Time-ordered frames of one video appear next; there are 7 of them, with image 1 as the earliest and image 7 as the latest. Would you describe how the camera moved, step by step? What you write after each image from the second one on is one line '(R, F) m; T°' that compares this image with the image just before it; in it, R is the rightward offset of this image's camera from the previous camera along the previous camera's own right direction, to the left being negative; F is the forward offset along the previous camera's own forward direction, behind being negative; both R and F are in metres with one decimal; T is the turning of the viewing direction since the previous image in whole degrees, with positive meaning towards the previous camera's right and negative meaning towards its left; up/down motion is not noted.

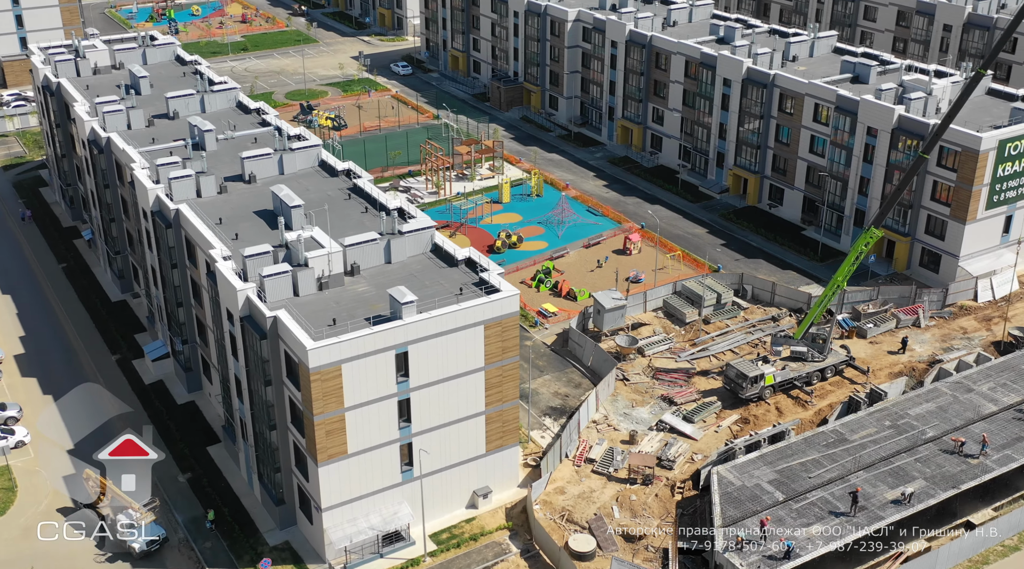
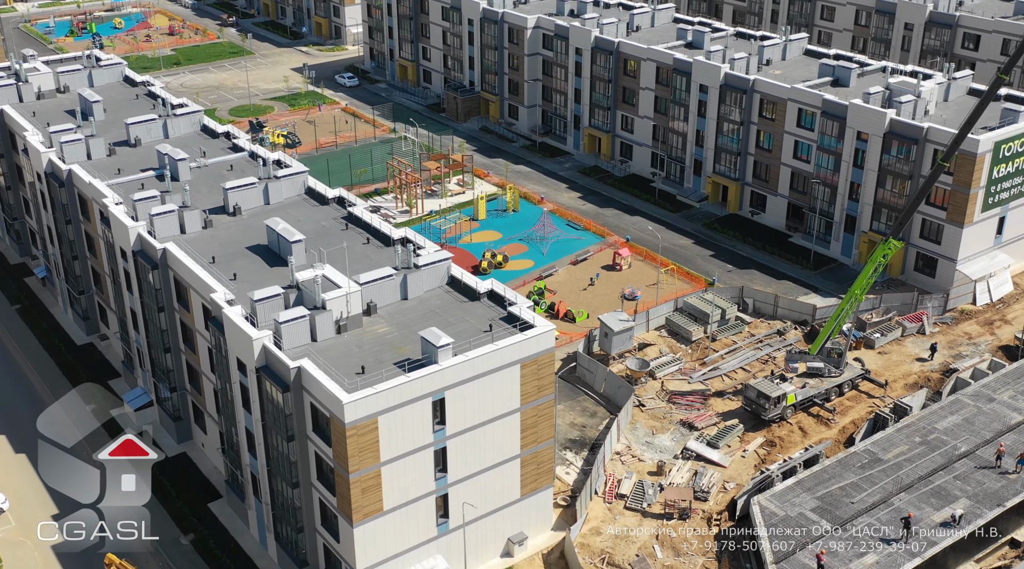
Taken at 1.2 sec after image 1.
(-7.8, +4.9) m; +5°
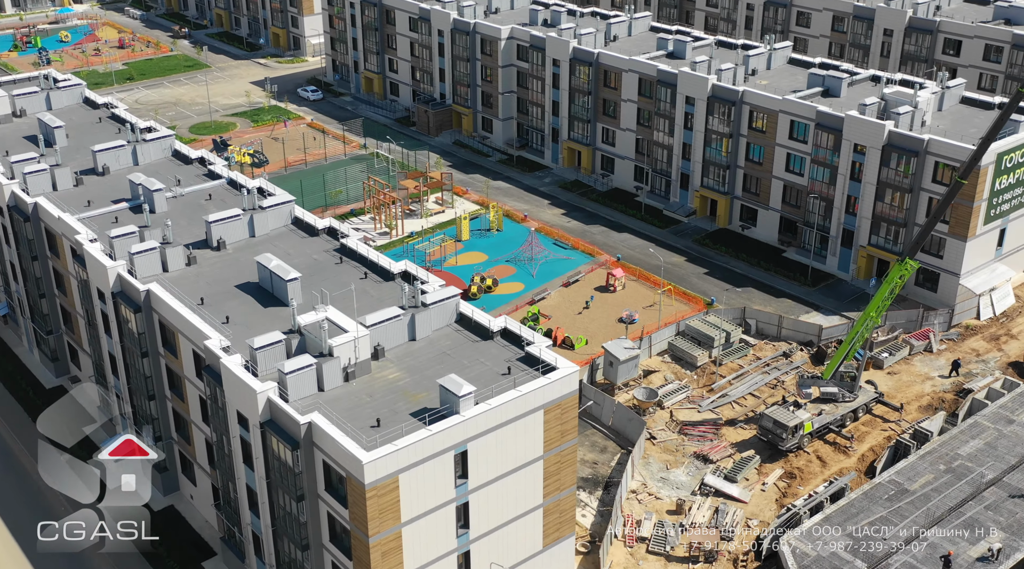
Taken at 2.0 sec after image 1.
(-4.4, +4.5) m; +3°
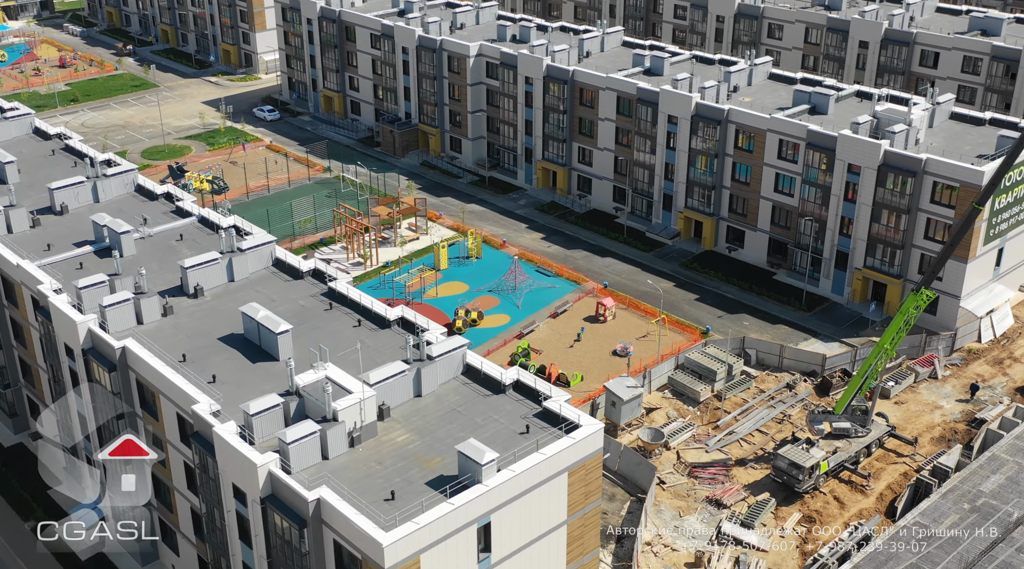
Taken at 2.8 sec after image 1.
(-4.1, +5.1) m; +3°
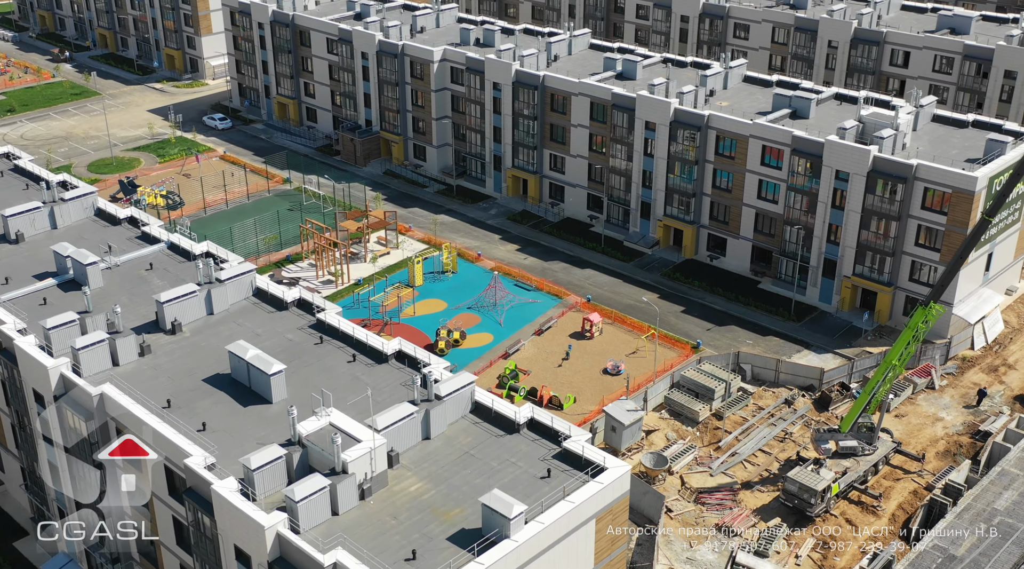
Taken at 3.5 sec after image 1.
(-4.2, +4.2) m; +3°
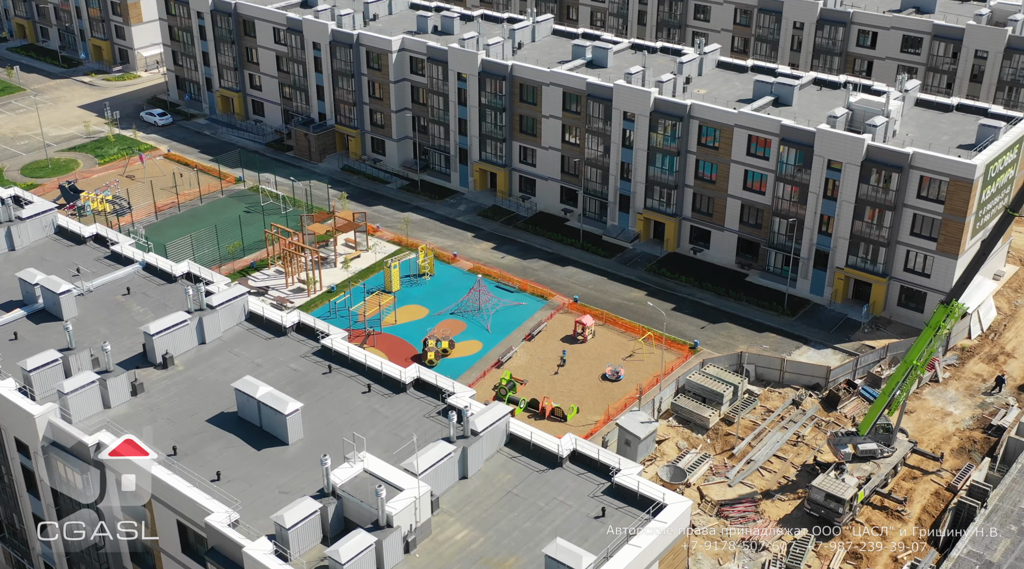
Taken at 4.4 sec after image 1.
(-6.2, +4.8) m; +4°
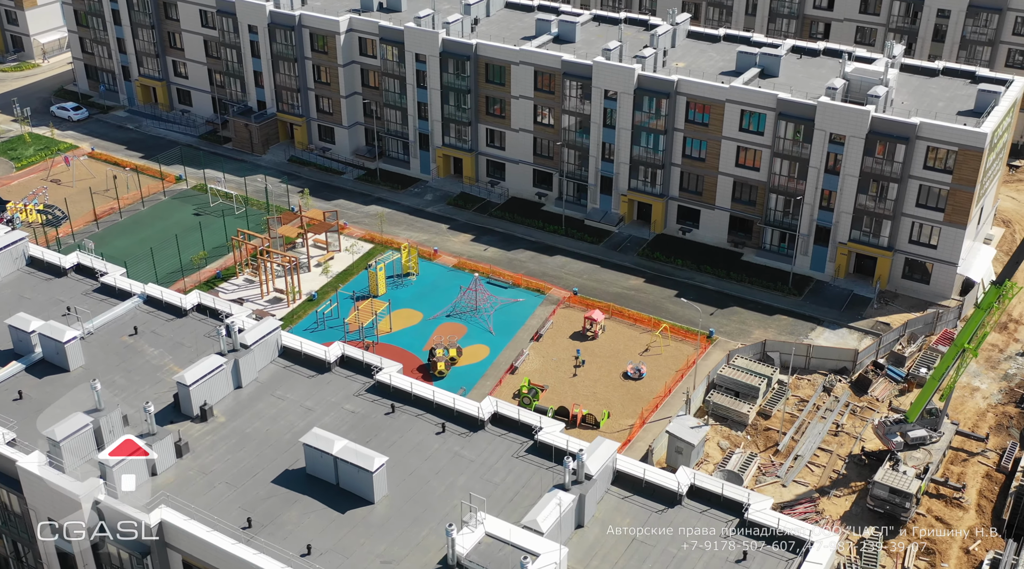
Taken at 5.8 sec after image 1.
(-10.8, +6.4) m; +6°
